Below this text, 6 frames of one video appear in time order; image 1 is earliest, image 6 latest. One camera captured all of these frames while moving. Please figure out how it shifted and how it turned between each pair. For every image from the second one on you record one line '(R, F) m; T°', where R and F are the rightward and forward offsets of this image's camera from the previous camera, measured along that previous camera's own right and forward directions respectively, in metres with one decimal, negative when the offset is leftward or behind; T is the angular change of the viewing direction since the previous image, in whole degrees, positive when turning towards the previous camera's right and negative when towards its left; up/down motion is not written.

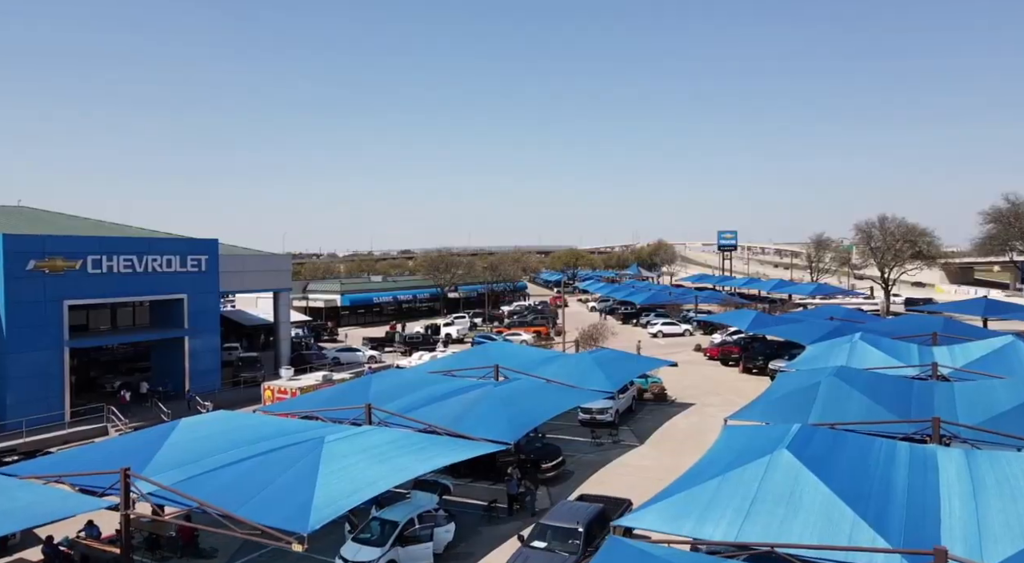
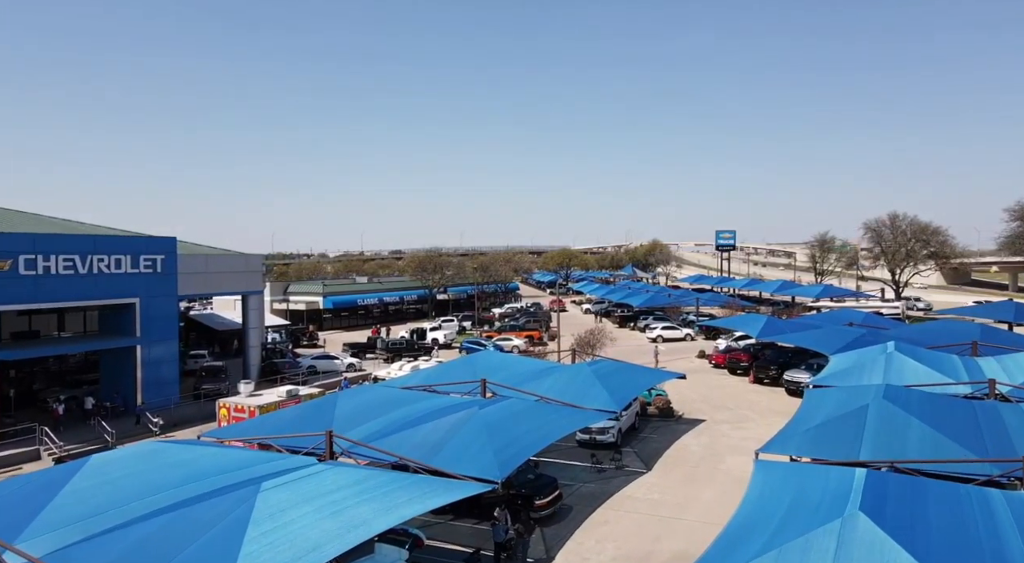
(+0.1, +2.9) m; +1°
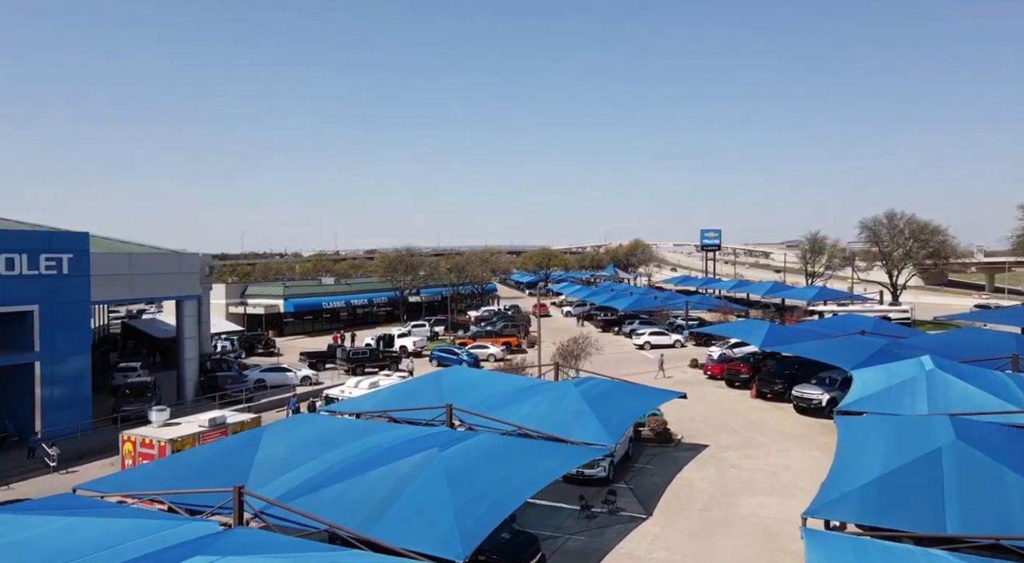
(+0.2, +3.7) m; +2°
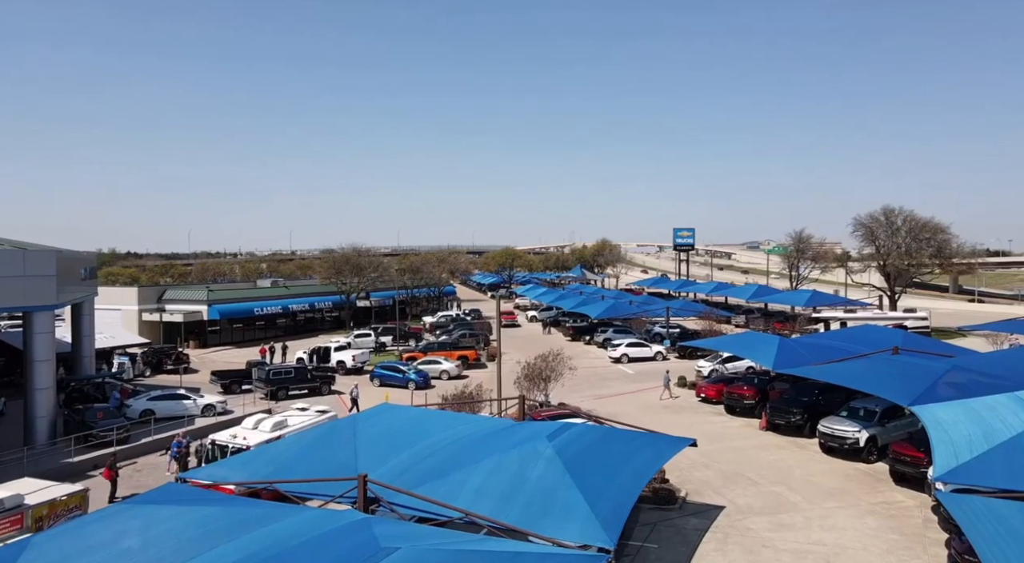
(+0.3, +5.8) m; +3°
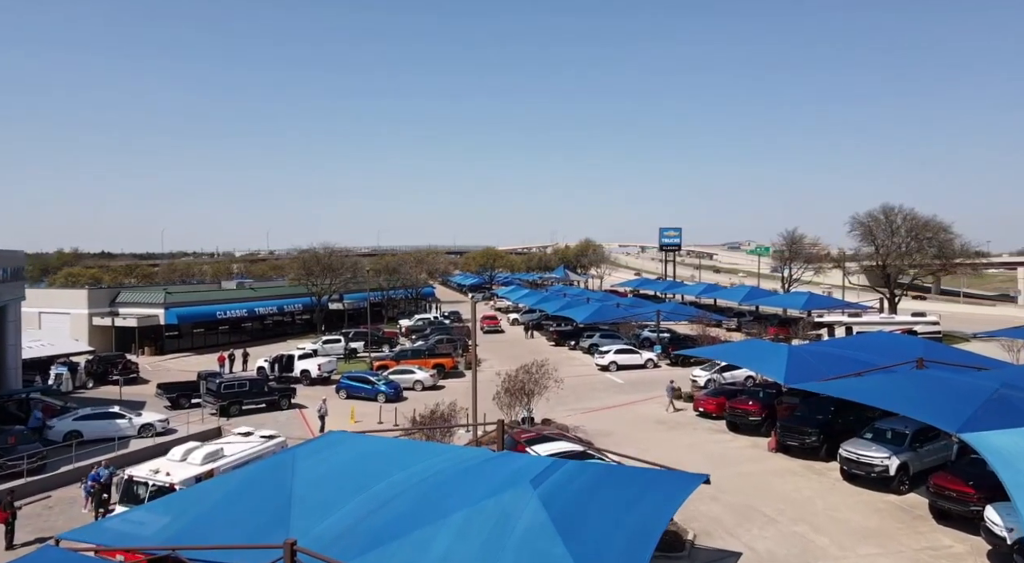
(+0.1, +2.7) m; +1°
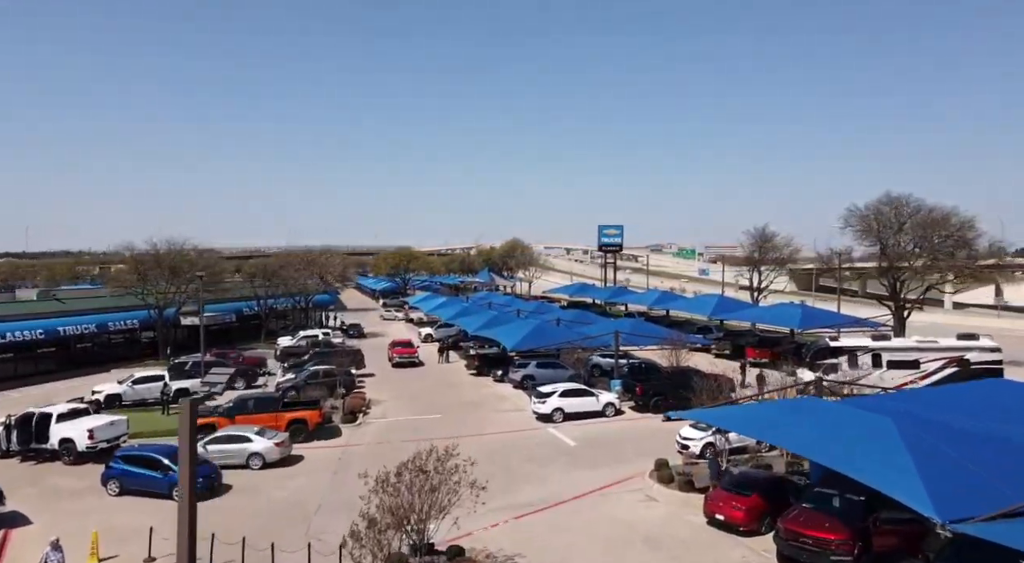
(+0.9, +11.1) m; +6°
